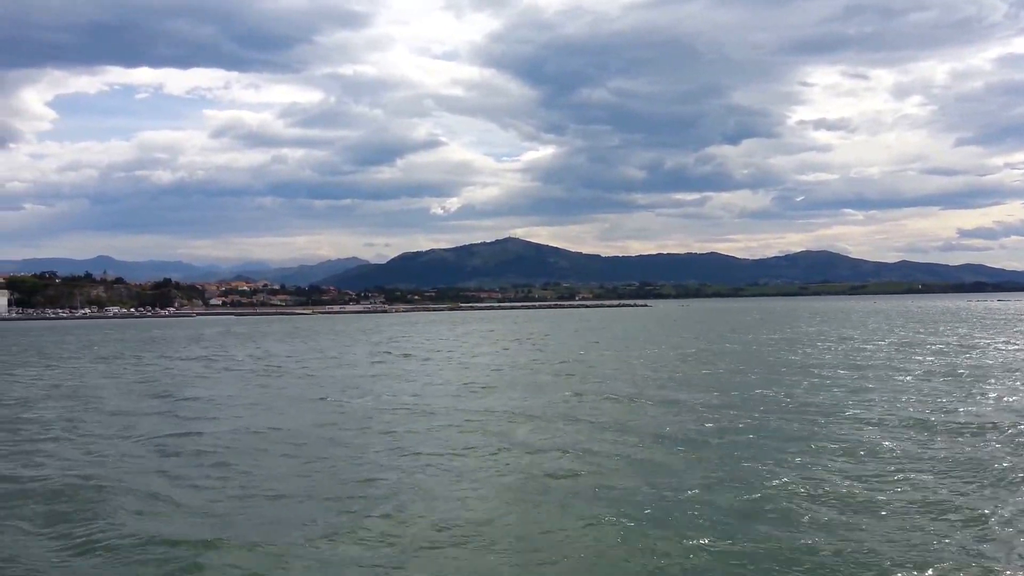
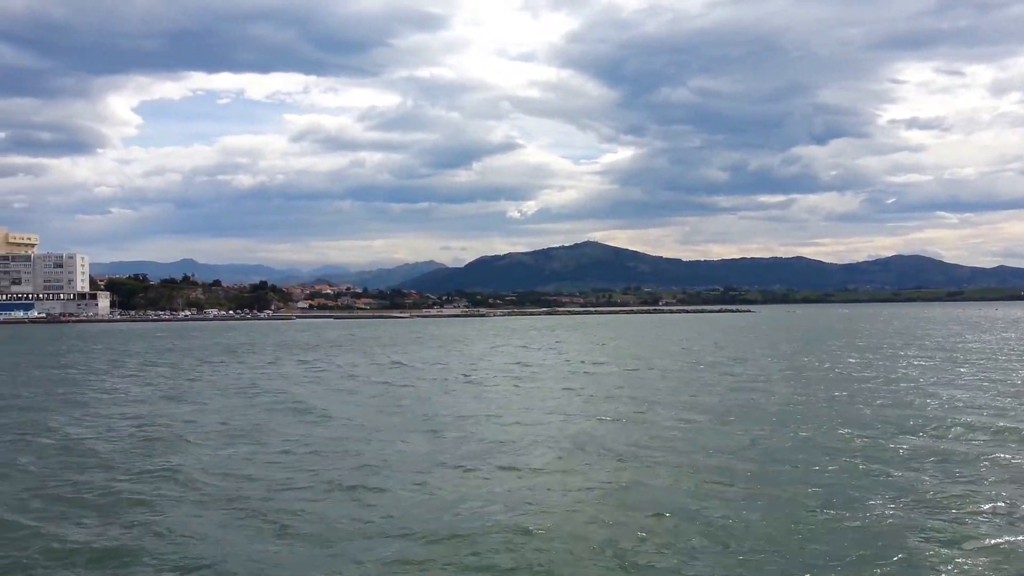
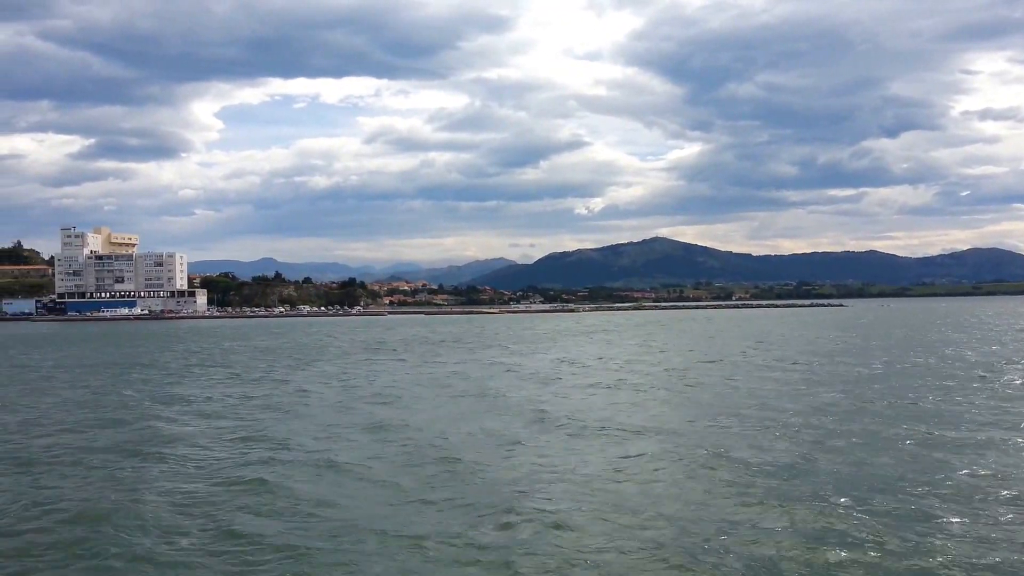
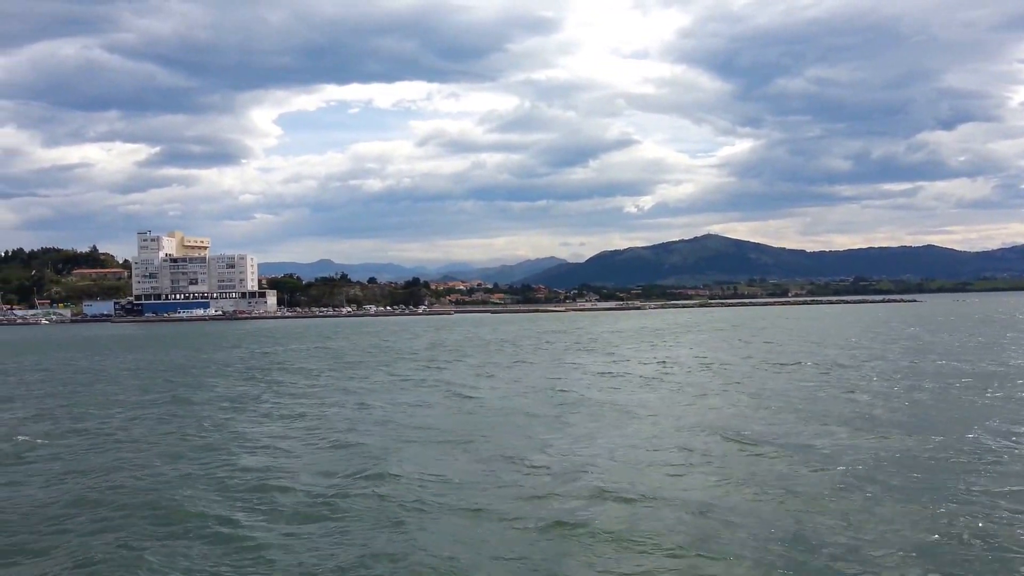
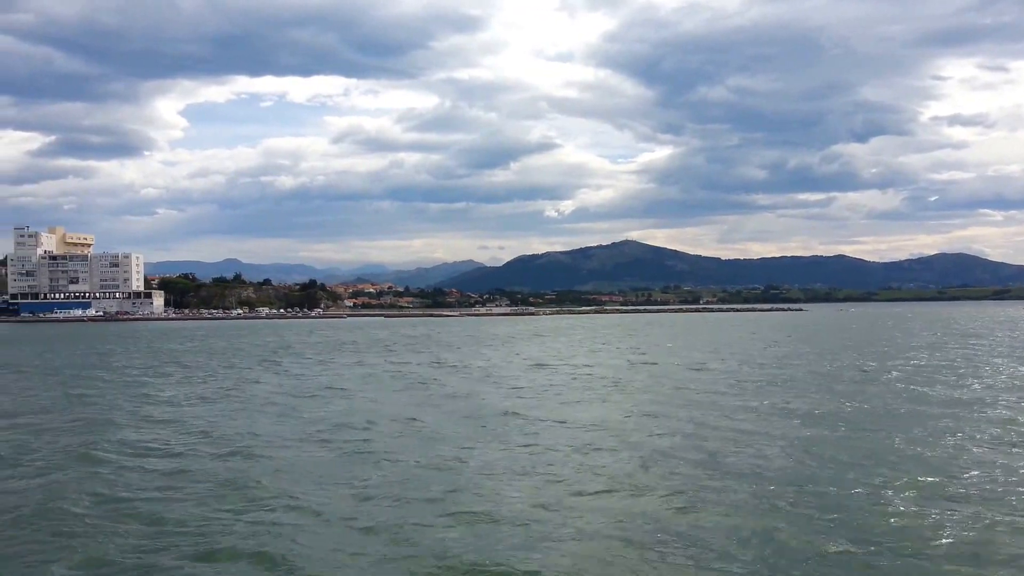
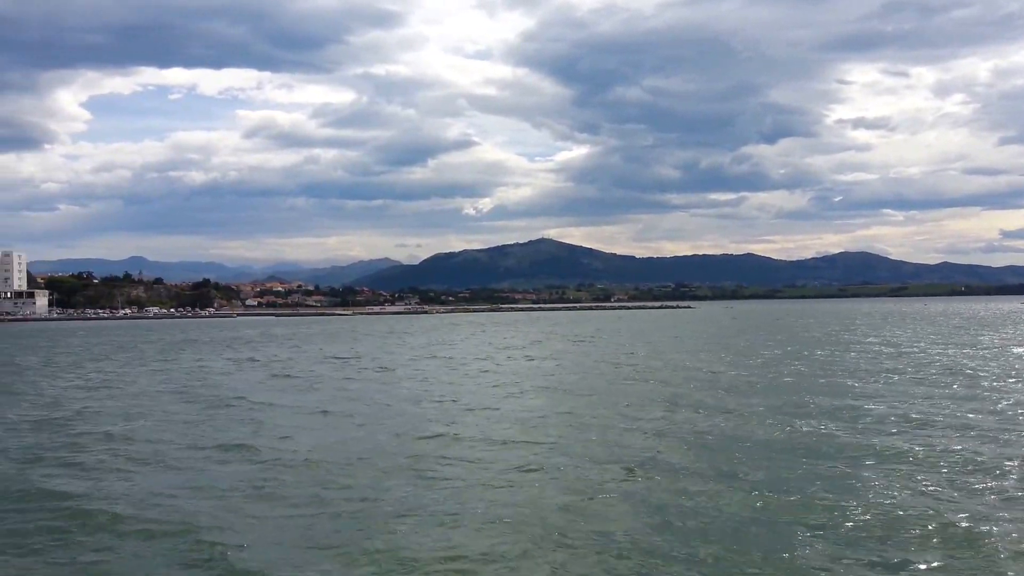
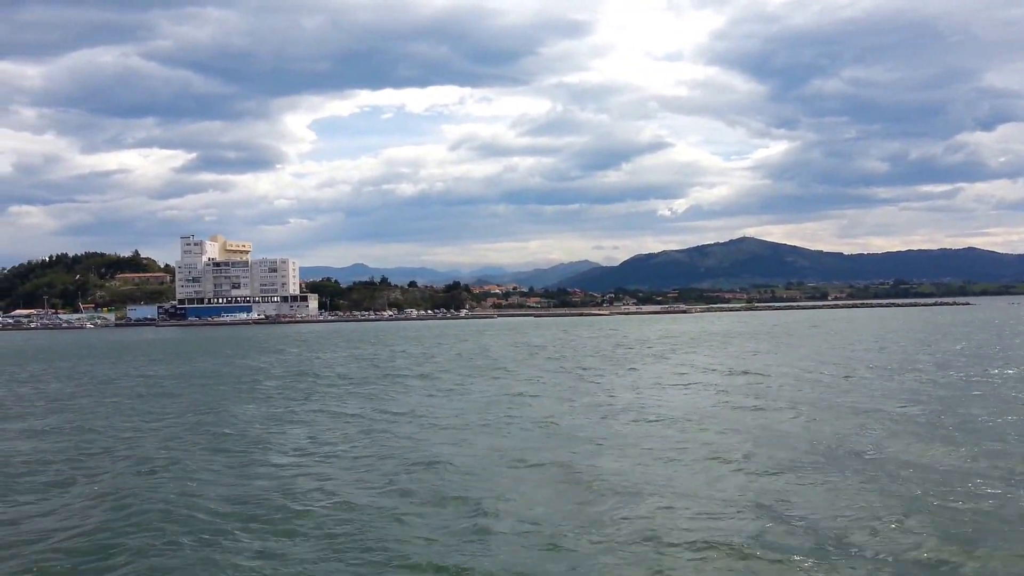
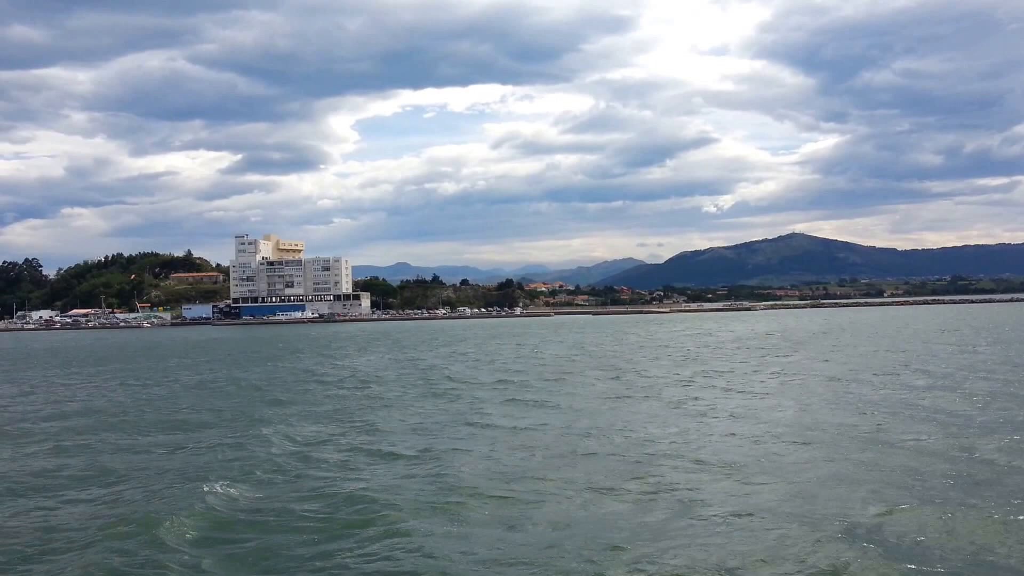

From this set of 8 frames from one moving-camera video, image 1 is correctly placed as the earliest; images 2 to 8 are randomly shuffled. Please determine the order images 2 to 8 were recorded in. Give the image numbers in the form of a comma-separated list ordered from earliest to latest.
6, 2, 5, 3, 4, 7, 8
